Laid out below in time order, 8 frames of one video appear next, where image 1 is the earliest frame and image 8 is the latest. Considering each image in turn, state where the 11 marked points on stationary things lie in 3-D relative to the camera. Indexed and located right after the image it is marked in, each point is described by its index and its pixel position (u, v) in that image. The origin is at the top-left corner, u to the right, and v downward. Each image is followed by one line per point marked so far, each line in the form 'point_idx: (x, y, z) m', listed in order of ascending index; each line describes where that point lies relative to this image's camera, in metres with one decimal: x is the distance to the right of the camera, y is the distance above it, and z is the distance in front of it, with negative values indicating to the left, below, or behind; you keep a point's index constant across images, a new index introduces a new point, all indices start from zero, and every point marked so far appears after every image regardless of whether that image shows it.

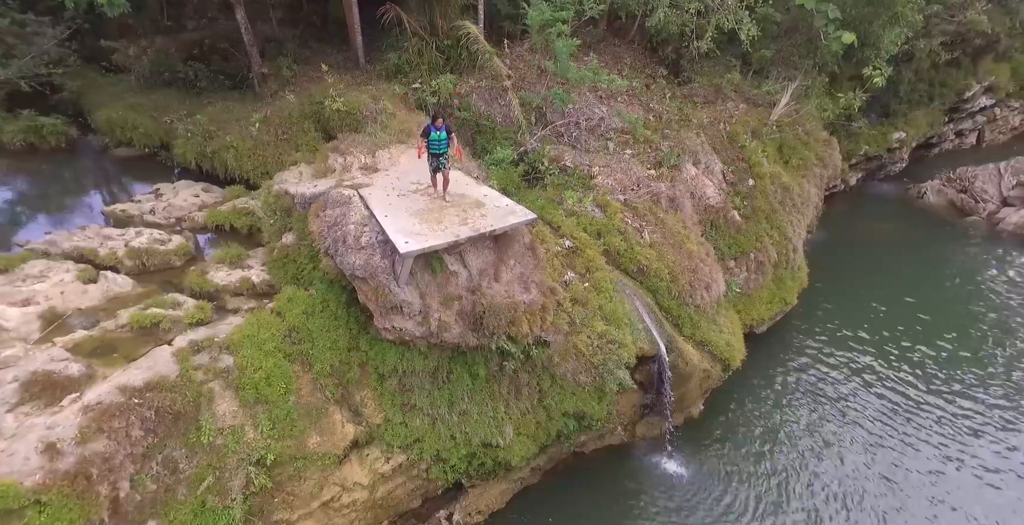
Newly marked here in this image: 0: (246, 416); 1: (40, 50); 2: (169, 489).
0: (-4.0, -2.3, +7.3) m
1: (-12.1, +5.4, +12.5) m
2: (-4.6, -3.1, +6.5) m
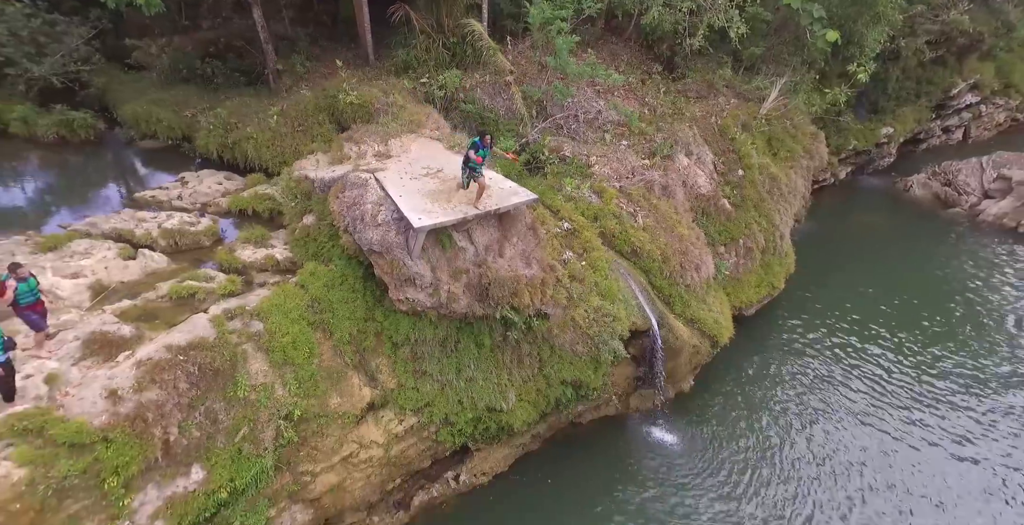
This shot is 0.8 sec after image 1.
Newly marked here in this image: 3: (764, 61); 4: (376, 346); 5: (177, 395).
0: (-3.9, -1.9, +8.0) m
1: (-12.1, +5.9, +13.3) m
2: (-4.6, -2.6, +7.3) m
3: (+7.9, +6.3, +15.0) m
4: (-2.6, -1.6, +9.2) m
5: (-4.9, -1.9, +7.1) m
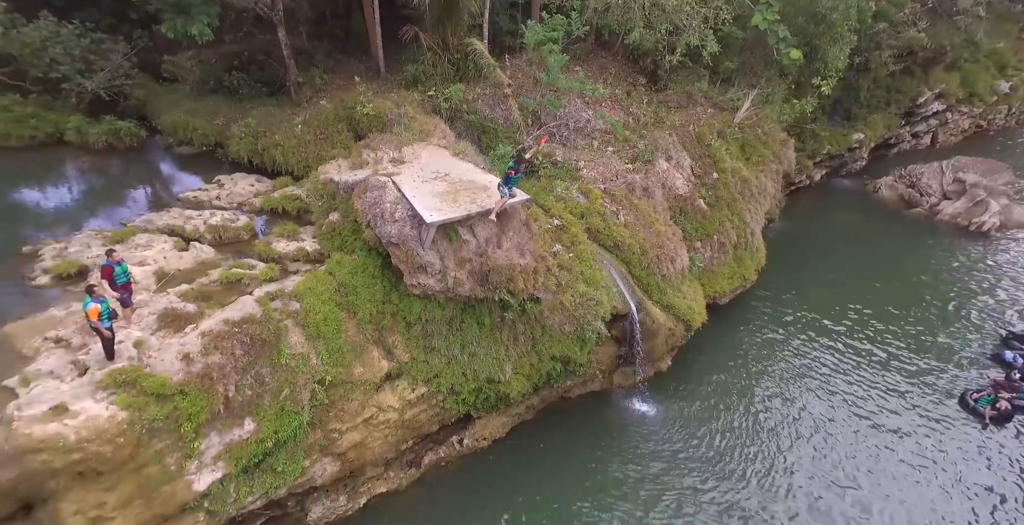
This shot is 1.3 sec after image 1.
0: (-4.0, -1.7, +9.6) m
1: (-12.1, +6.1, +14.8) m
2: (-4.6, -2.4, +8.9) m
3: (+7.8, +6.5, +16.6) m
4: (-2.7, -1.4, +10.7) m
5: (-5.0, -1.7, +8.7) m
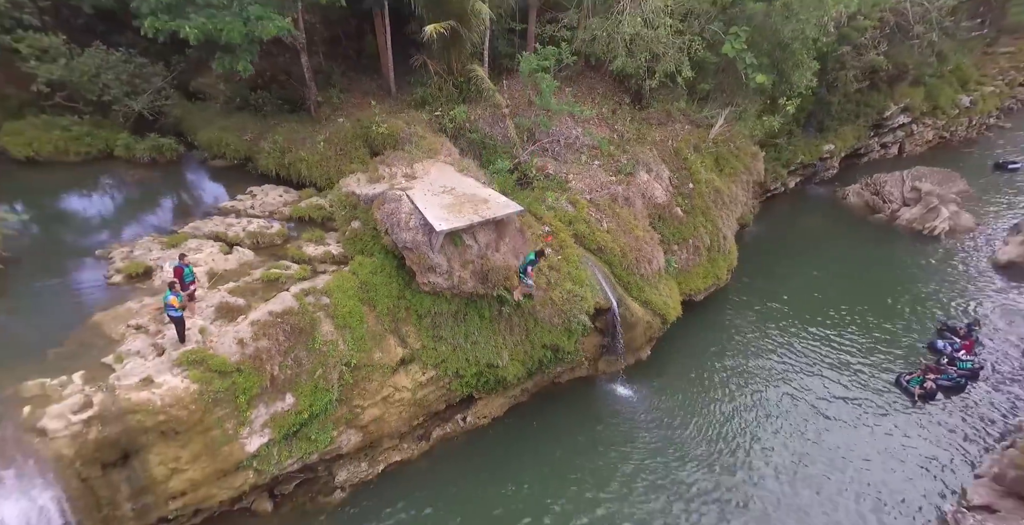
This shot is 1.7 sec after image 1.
0: (-4.1, -1.7, +11.5) m
1: (-12.2, +6.0, +16.7) m
2: (-4.7, -2.5, +10.7) m
3: (+7.7, +6.5, +18.5) m
4: (-2.8, -1.4, +12.6) m
5: (-5.1, -1.8, +10.5) m
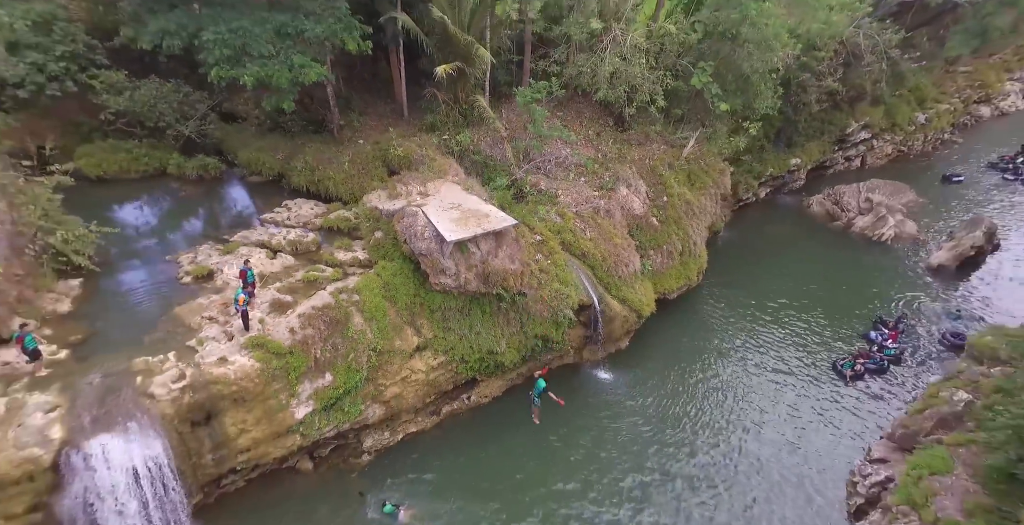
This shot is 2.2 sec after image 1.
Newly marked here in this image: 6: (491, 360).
0: (-4.2, -1.8, +14.0) m
1: (-12.3, +5.9, +19.3) m
2: (-4.8, -2.6, +13.3) m
3: (+7.6, +6.3, +21.1) m
4: (-2.9, -1.5, +15.2) m
5: (-5.2, -1.9, +13.1) m
6: (-0.7, -3.1, +15.6) m
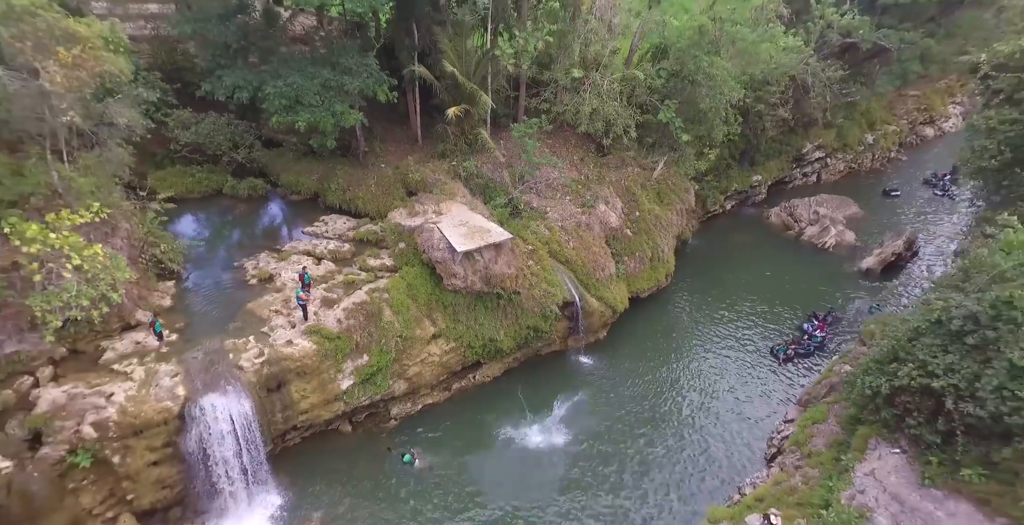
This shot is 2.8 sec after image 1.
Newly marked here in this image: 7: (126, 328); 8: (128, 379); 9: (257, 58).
0: (-4.3, -2.0, +17.8) m
1: (-12.5, +5.7, +23.1) m
2: (-5.0, -2.8, +17.1) m
3: (+7.5, +6.1, +24.9) m
4: (-3.0, -1.7, +19.0) m
5: (-5.3, -2.1, +16.9) m
6: (-0.8, -3.3, +19.4) m
7: (-11.9, -2.0, +15.0) m
8: (-10.6, -3.2, +13.4) m
9: (-10.0, +8.0, +19.0) m
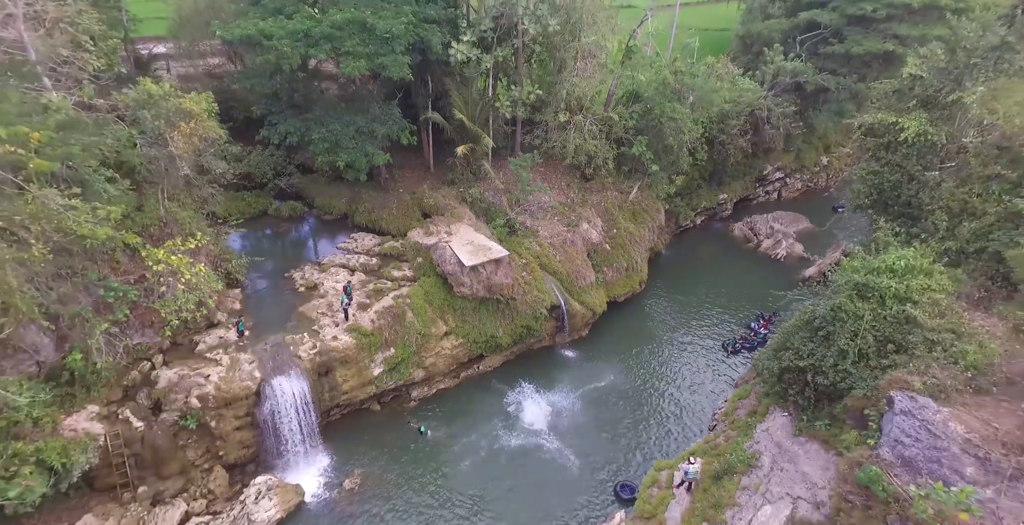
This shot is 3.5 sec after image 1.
0: (-4.5, -2.5, +22.1) m
1: (-12.6, +5.2, +27.4) m
2: (-5.1, -3.3, +21.4) m
3: (+7.4, +5.6, +29.2) m
4: (-3.1, -2.3, +23.3) m
5: (-5.4, -2.6, +21.2) m
6: (-0.9, -3.8, +23.6) m
7: (-12.1, -2.5, +19.3) m
8: (-10.7, -3.7, +17.7) m
9: (-10.2, +7.5, +23.3) m
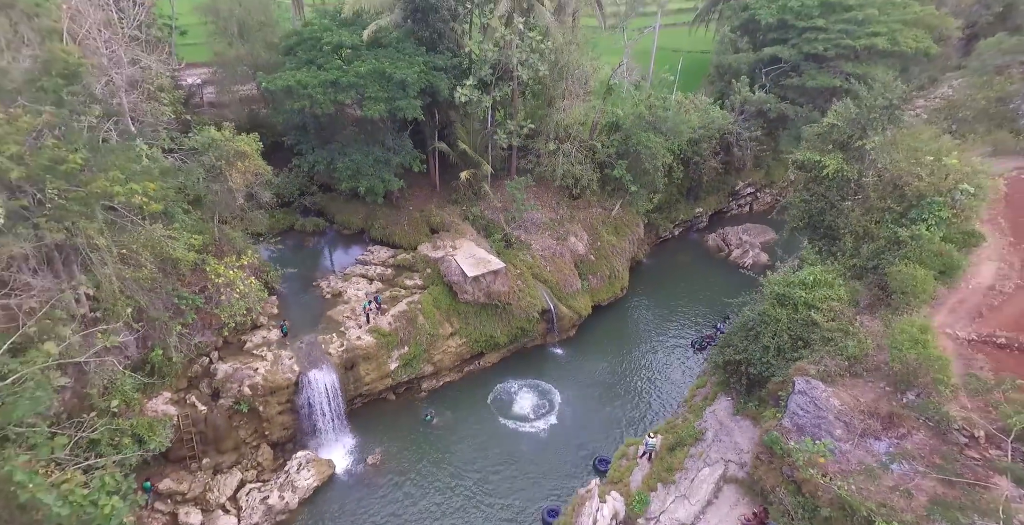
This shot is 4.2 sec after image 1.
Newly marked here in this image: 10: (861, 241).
0: (-4.7, -3.1, +25.7) m
1: (-12.8, +4.6, +31.0) m
2: (-5.3, -3.9, +24.9) m
3: (+7.2, +5.0, +32.8) m
4: (-3.3, -2.8, +26.8) m
5: (-5.6, -3.1, +24.7) m
6: (-1.1, -4.4, +27.2) m
7: (-12.2, -3.1, +22.9) m
8: (-10.9, -4.2, +21.2) m
9: (-10.4, +7.0, +26.9) m
10: (+12.8, +0.8, +17.8) m
